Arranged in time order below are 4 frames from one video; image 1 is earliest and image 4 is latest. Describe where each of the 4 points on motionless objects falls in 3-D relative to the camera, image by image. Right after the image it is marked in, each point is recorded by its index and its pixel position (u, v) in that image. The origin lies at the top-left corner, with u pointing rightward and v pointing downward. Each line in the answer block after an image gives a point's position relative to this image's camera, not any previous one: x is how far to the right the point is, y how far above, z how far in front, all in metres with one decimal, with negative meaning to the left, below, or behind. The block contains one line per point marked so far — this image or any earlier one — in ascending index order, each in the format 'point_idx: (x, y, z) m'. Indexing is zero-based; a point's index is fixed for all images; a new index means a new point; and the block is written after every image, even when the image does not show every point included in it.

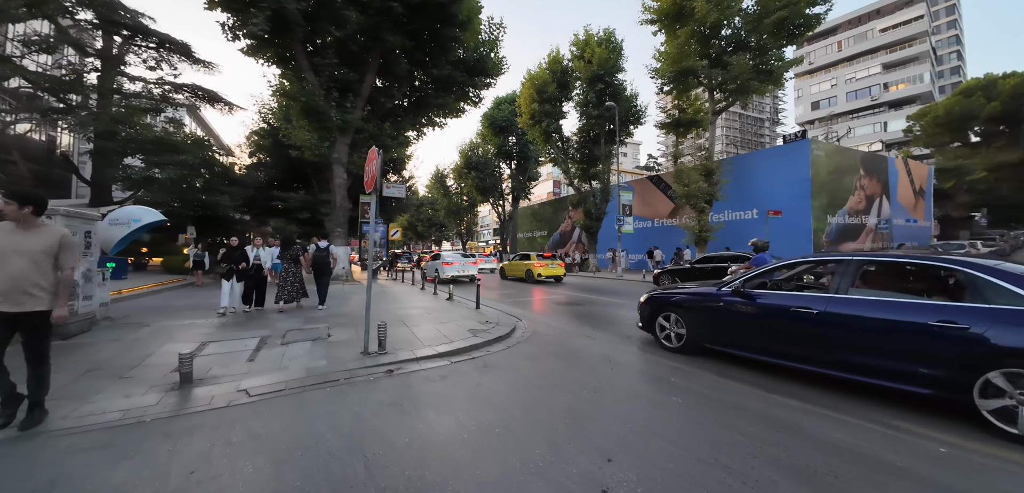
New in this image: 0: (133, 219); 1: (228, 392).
0: (-8.4, +0.6, +7.9) m
1: (-3.4, -1.8, +4.3) m
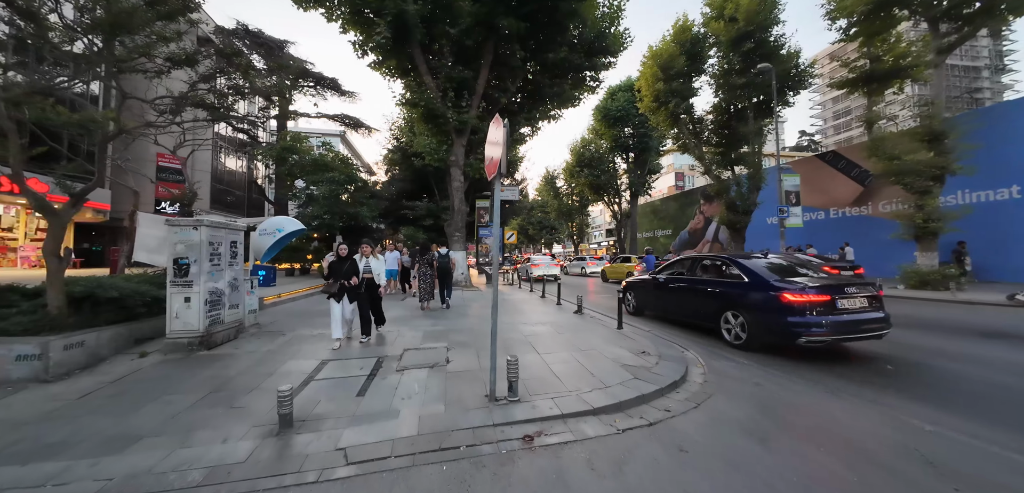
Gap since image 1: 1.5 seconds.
0: (-5.4, +0.4, +8.1) m
1: (-1.7, -1.8, +3.2) m
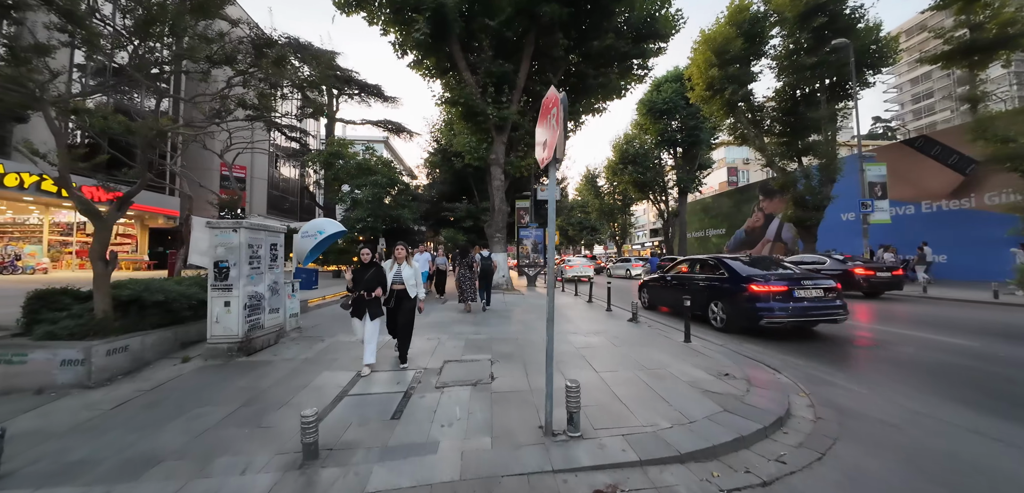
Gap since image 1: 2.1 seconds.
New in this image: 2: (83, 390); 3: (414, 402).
0: (-4.4, +0.4, +8.0) m
1: (-1.2, -1.9, +2.7) m
2: (-5.5, -1.8, +4.5) m
3: (-1.1, -1.8, +4.0) m
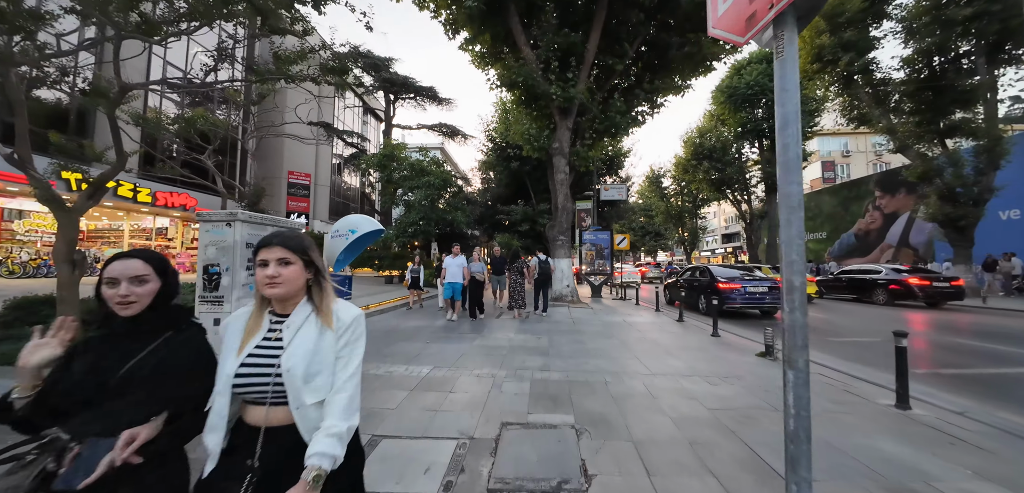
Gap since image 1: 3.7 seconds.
0: (-3.0, +0.3, +6.6) m
1: (-0.7, -1.8, +0.9) m
2: (-4.6, -1.8, +3.3) m
3: (-0.4, -1.7, +2.1) m
